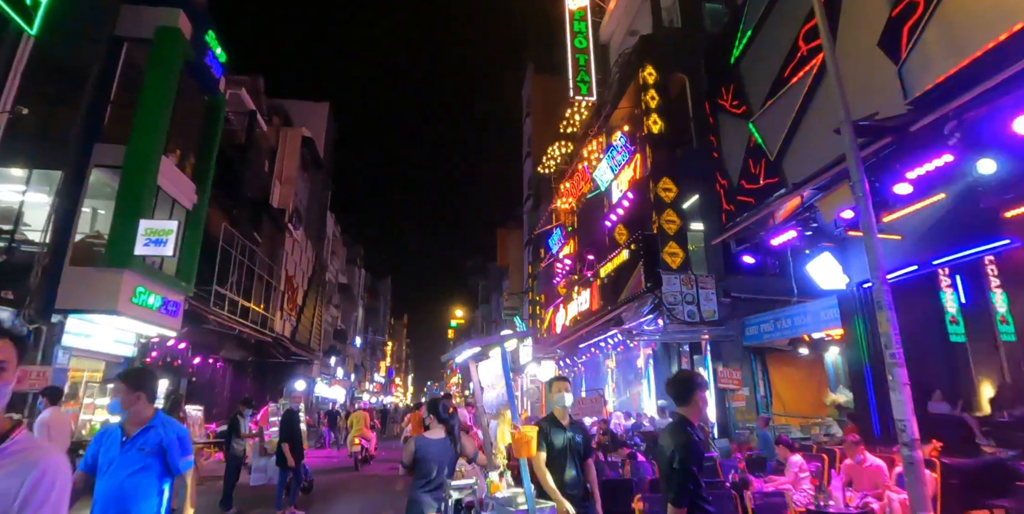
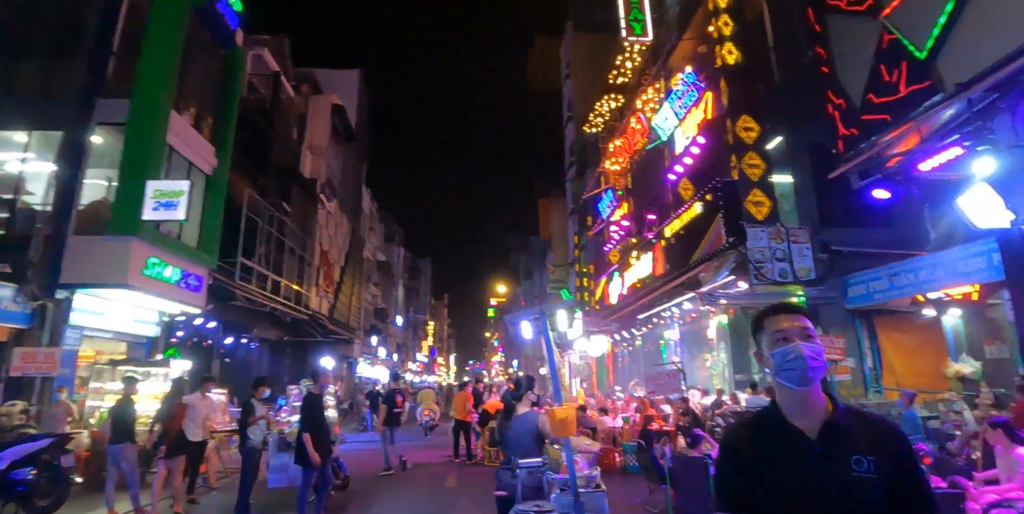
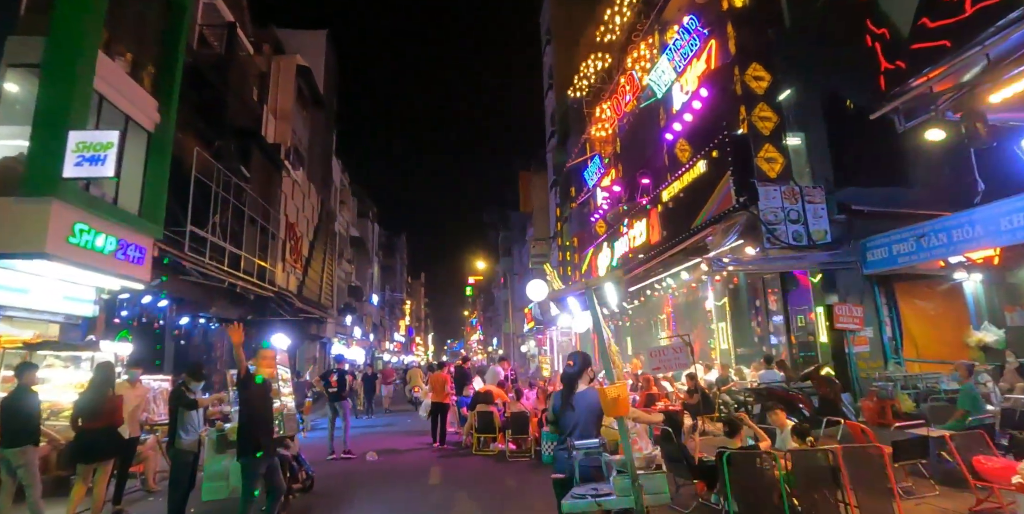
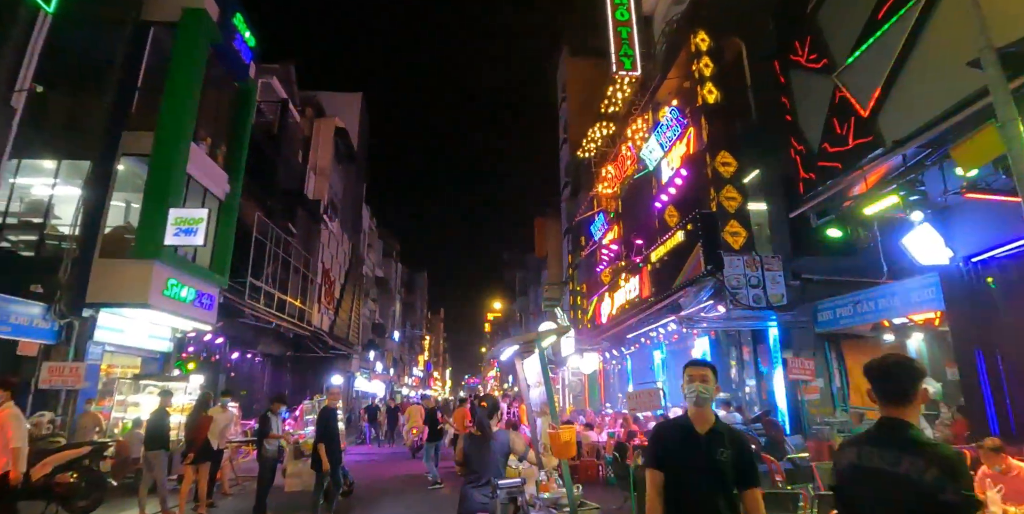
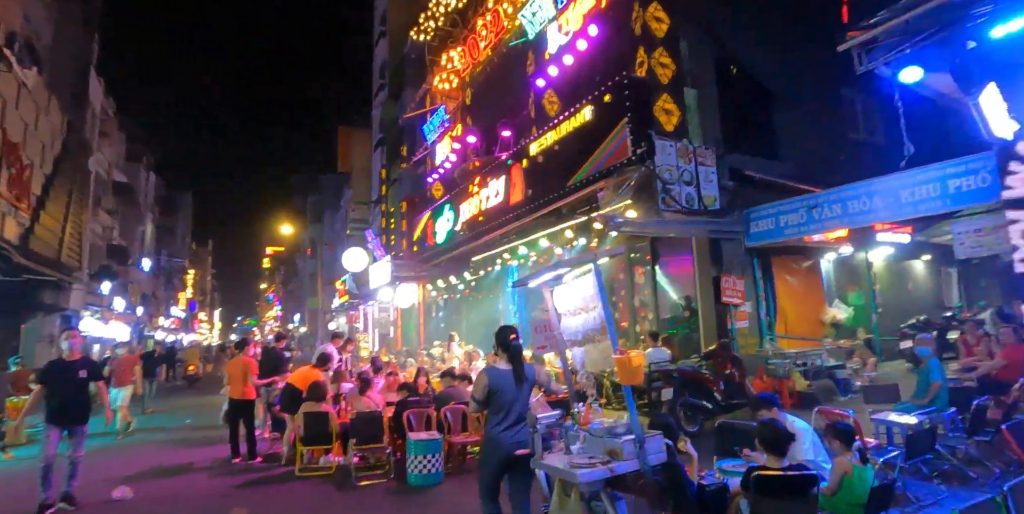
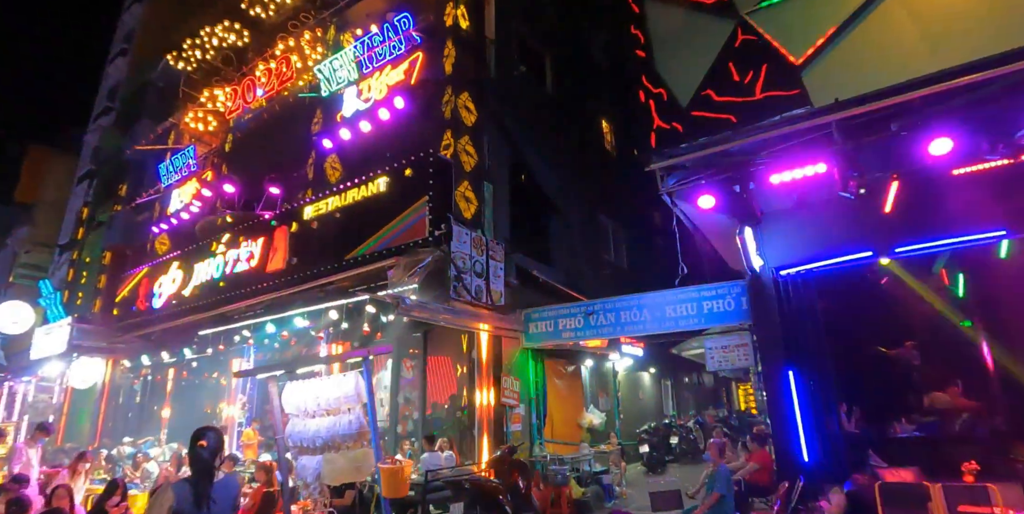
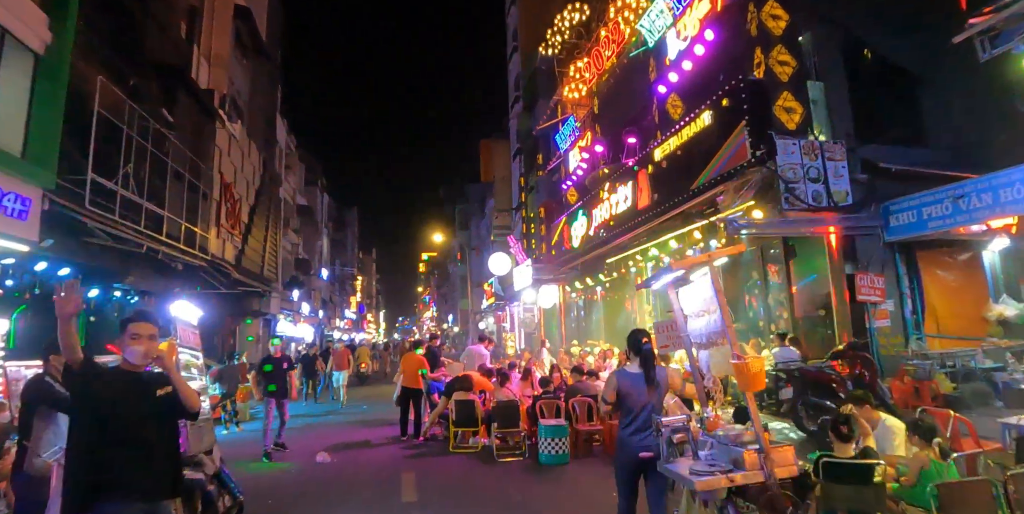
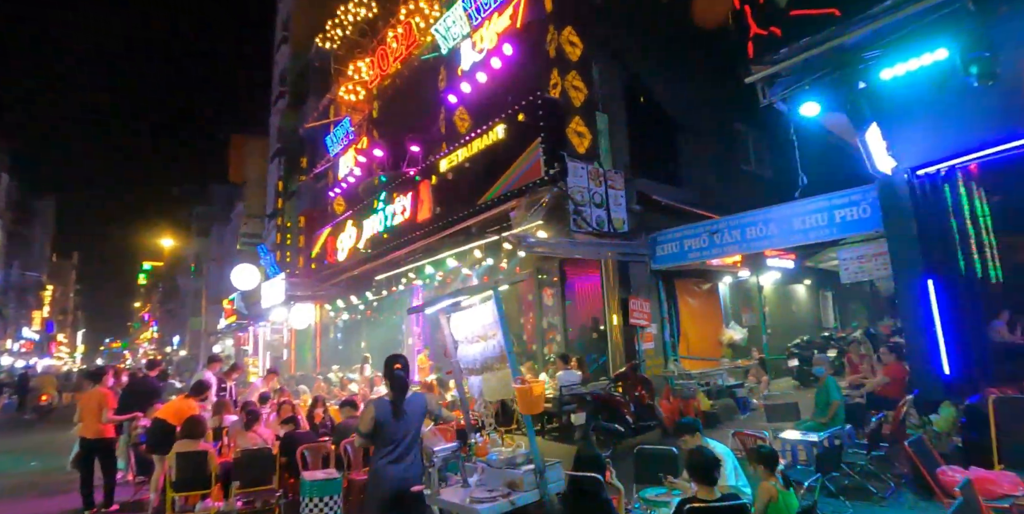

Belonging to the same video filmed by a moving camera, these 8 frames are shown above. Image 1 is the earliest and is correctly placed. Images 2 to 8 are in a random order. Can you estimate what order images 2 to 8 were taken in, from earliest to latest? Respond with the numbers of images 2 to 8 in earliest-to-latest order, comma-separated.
4, 2, 3, 7, 5, 8, 6
